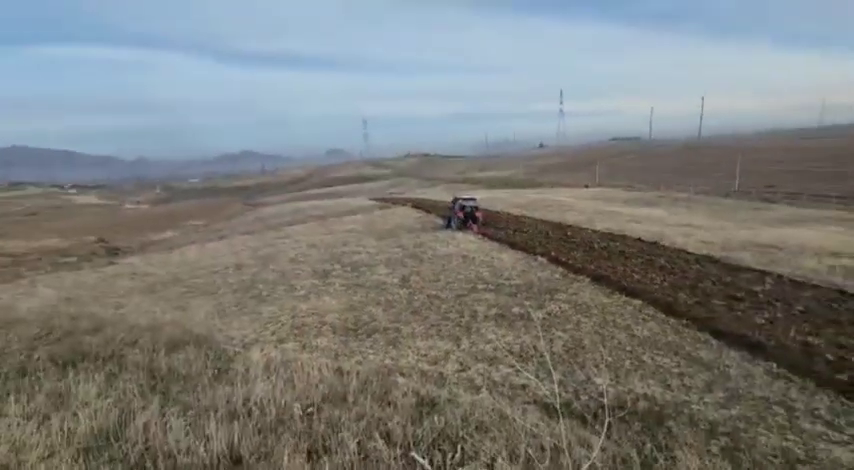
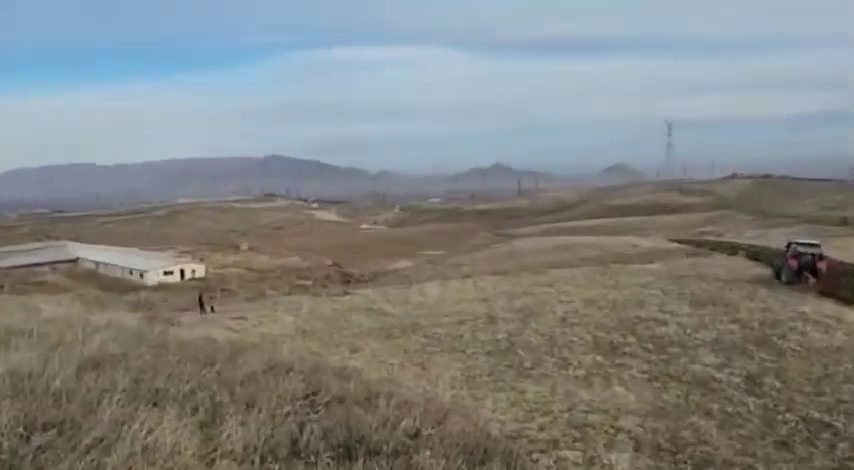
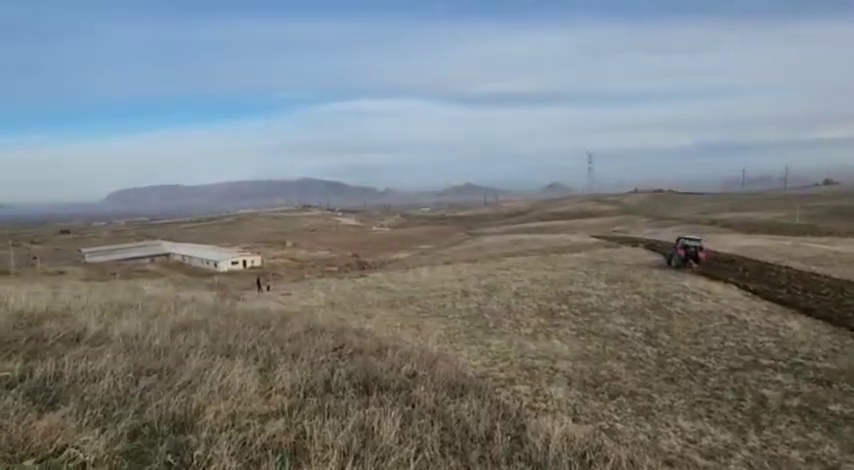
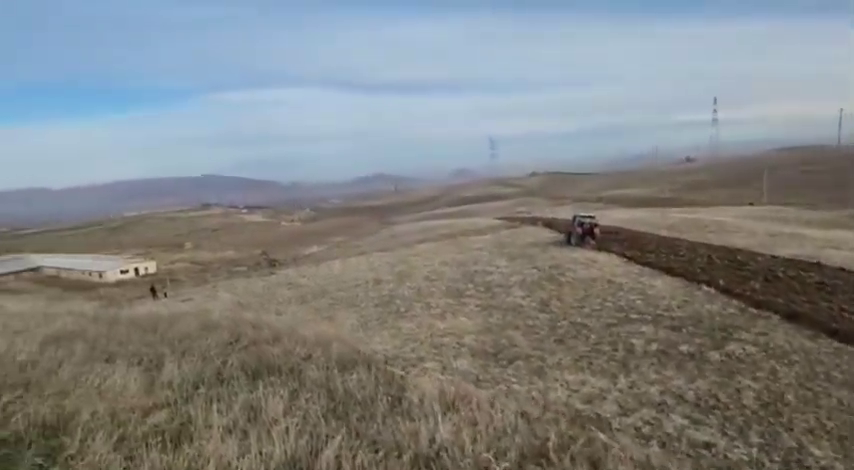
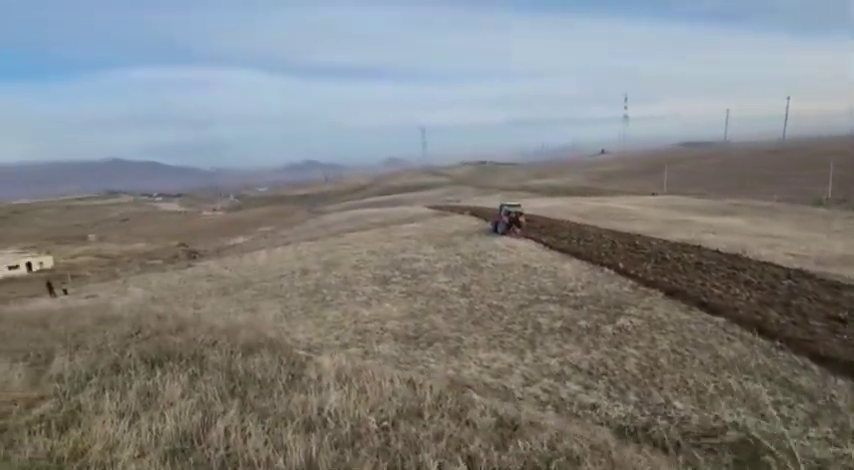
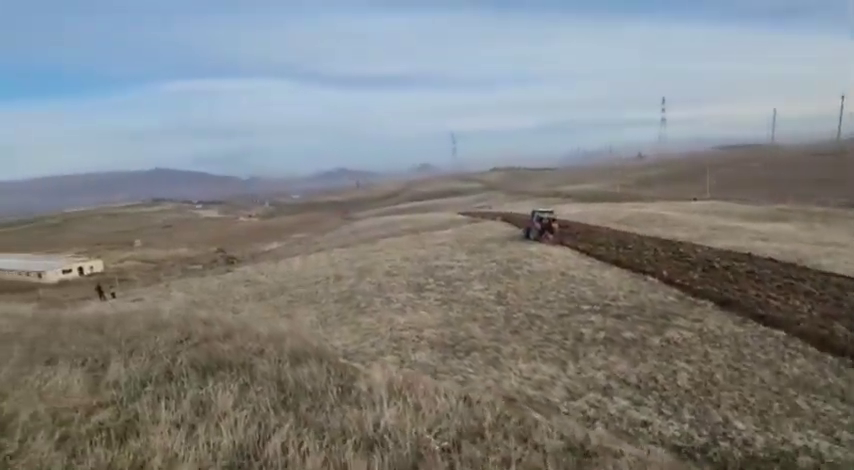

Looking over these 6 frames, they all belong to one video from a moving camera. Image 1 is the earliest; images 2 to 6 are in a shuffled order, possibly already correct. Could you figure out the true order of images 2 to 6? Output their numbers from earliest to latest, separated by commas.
5, 6, 4, 3, 2
